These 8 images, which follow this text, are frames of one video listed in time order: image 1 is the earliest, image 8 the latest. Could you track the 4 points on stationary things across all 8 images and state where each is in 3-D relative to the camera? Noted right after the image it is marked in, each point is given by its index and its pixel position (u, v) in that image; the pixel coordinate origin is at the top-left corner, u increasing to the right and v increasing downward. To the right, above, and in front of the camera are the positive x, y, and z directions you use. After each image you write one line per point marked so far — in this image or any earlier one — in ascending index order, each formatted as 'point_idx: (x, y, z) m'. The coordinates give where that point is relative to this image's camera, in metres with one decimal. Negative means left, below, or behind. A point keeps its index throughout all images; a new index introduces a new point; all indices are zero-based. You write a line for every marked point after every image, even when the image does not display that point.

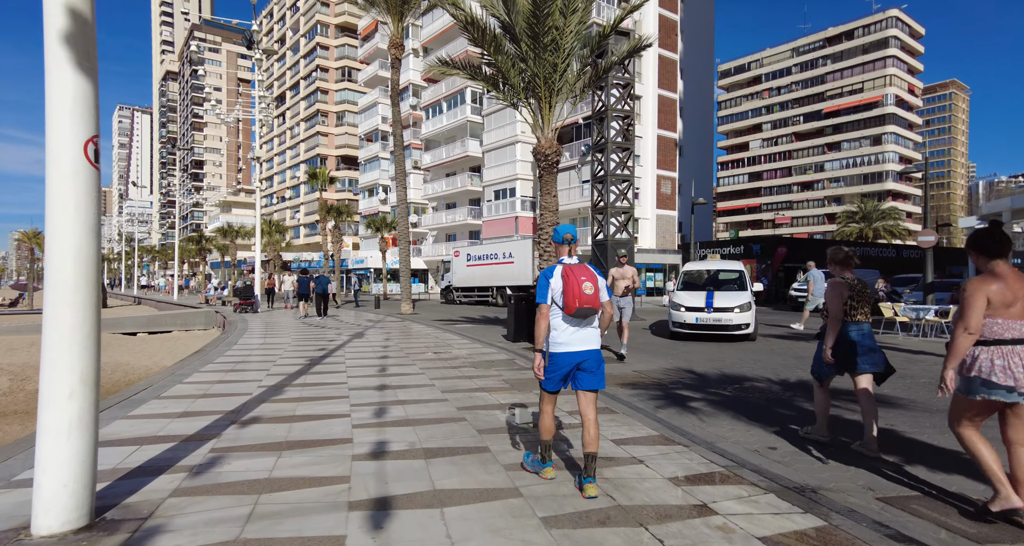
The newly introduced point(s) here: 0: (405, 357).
0: (-1.8, -1.4, +9.4) m
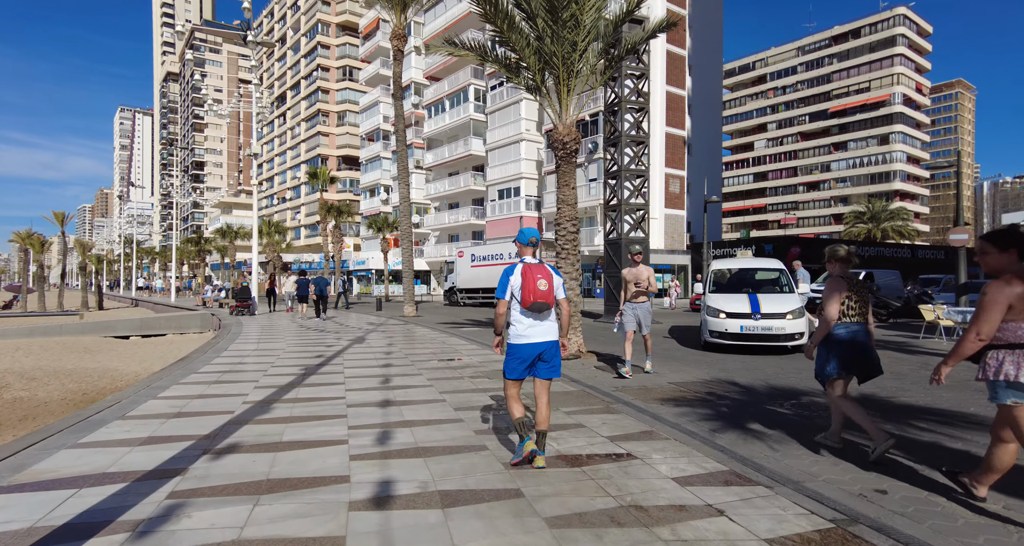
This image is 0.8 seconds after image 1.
0: (-1.6, -1.4, +8.6) m
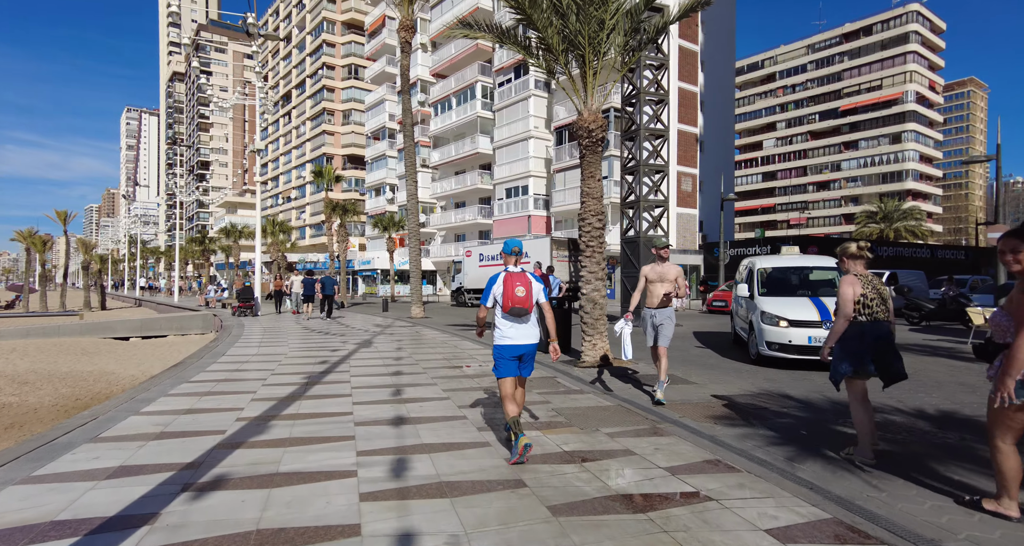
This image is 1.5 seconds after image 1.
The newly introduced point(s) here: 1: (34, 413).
0: (-1.3, -1.4, +7.9) m
1: (-9.9, -2.9, +11.4) m
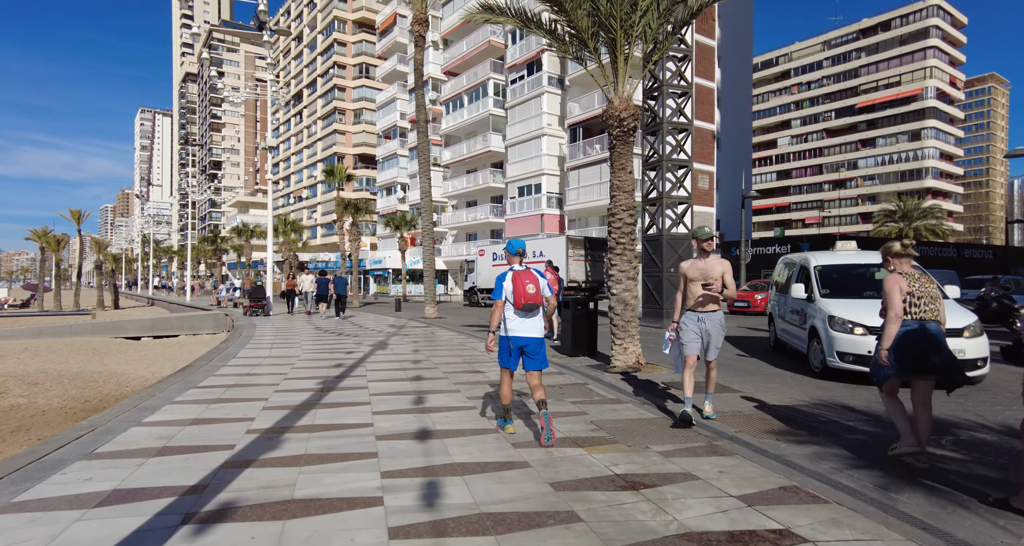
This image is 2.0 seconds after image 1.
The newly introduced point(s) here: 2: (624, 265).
0: (-0.9, -1.4, +7.4) m
1: (-9.5, -2.9, +11.1) m
2: (+1.5, +0.1, +7.5) m
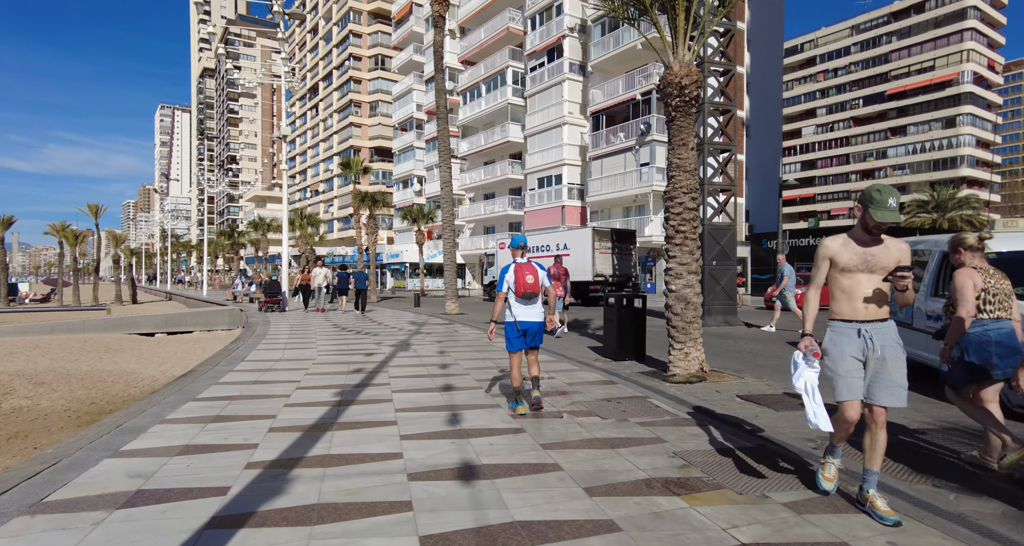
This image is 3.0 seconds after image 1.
0: (-0.4, -1.3, +6.5) m
1: (-8.8, -2.8, +10.4) m
2: (+2.0, +0.2, +6.5) m
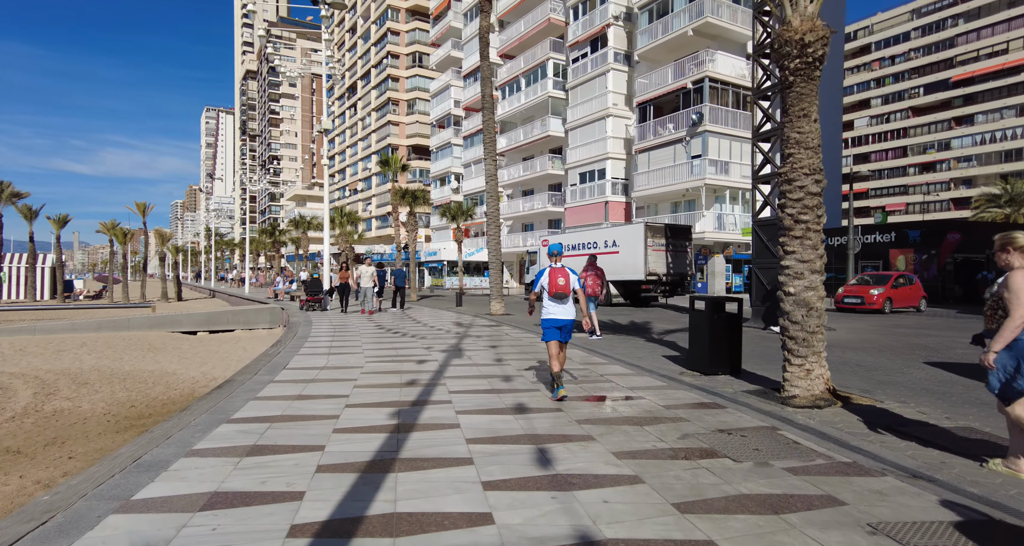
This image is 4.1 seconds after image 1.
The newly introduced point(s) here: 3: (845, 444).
0: (+0.4, -1.3, +5.5) m
1: (-7.8, -2.7, +10.0) m
2: (+2.8, +0.2, +5.4) m
3: (+2.4, -1.2, +4.0) m
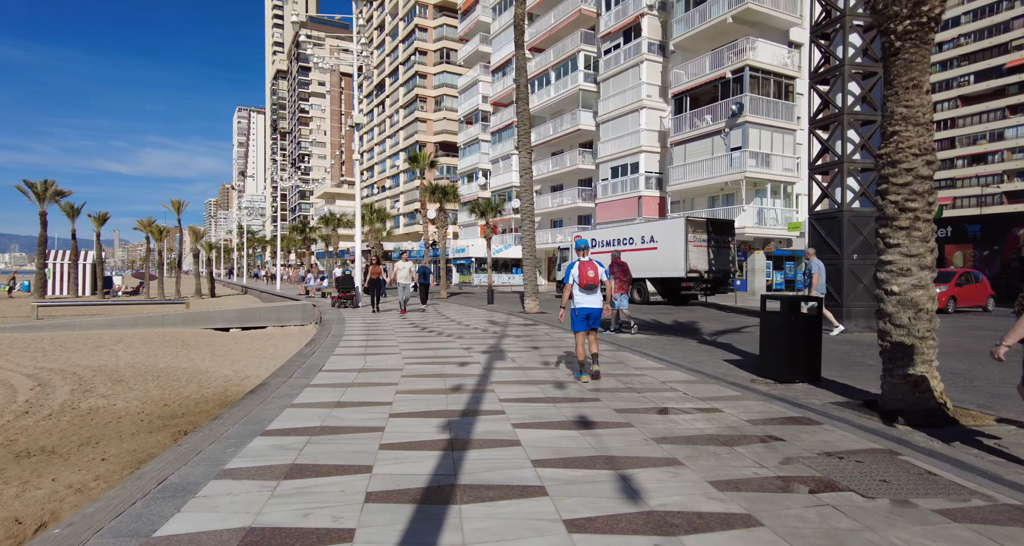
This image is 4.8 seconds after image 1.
0: (+1.0, -1.3, +4.9) m
1: (-7.0, -2.7, +9.7) m
2: (+3.3, +0.2, +4.7) m
3: (+2.9, -1.2, +3.3) m
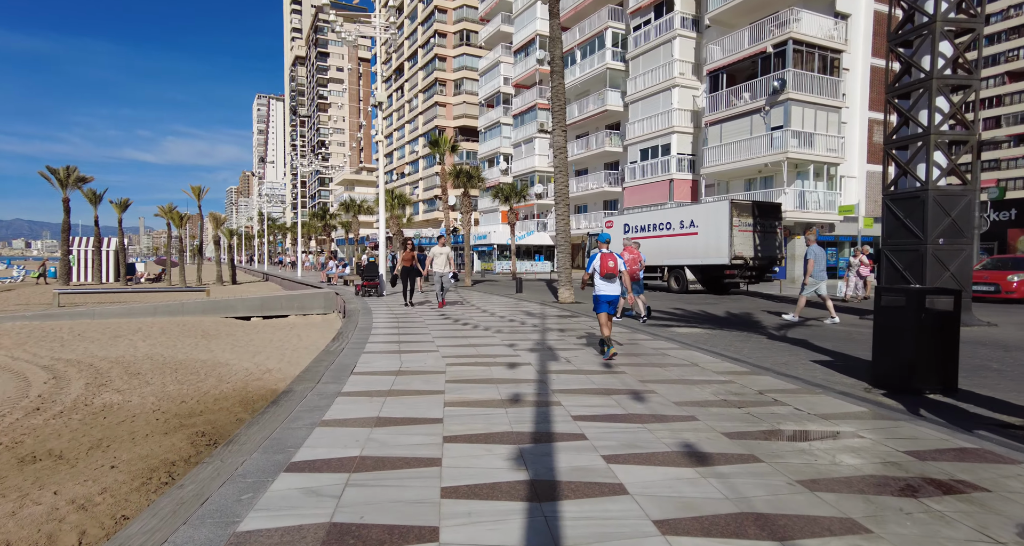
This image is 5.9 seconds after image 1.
0: (+1.6, -1.2, +3.8) m
1: (-6.3, -2.5, +9.0) m
2: (+3.9, +0.3, +3.5) m
3: (+3.4, -1.2, +2.2) m
